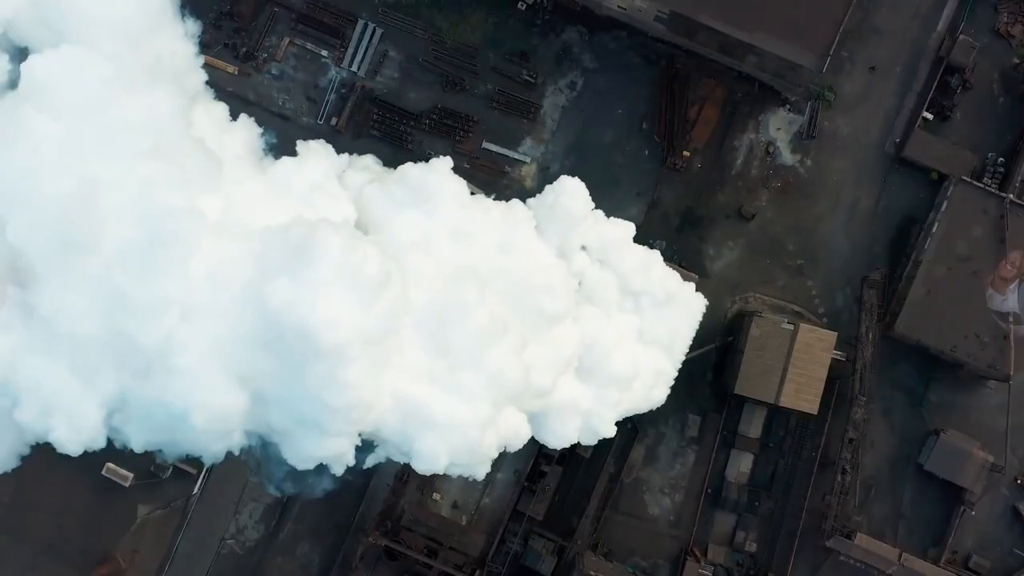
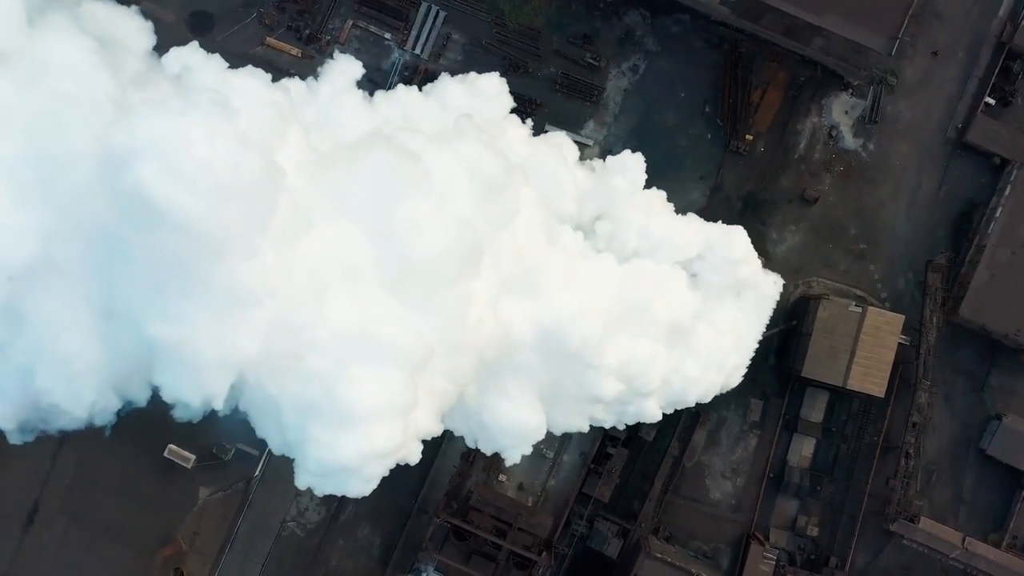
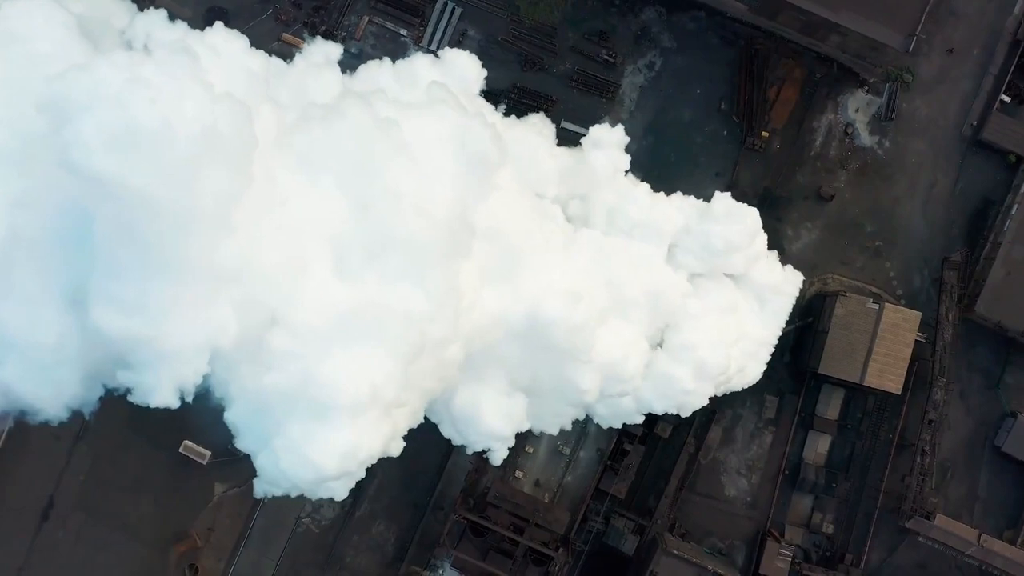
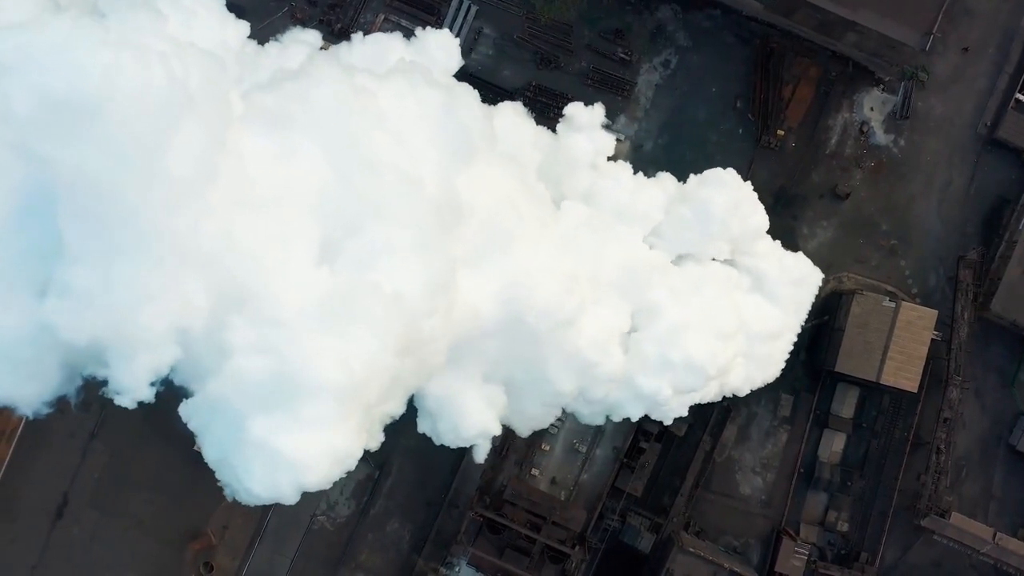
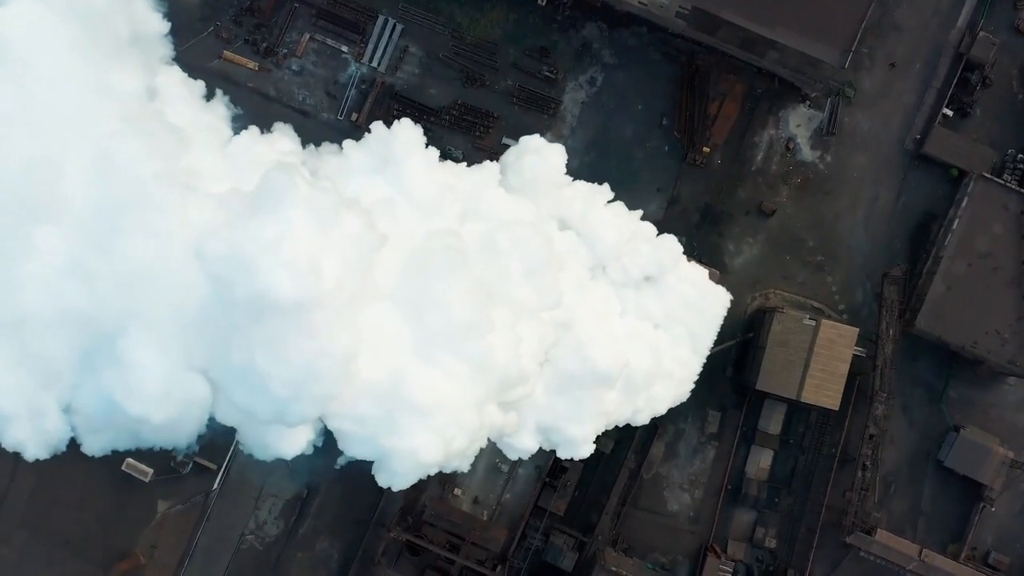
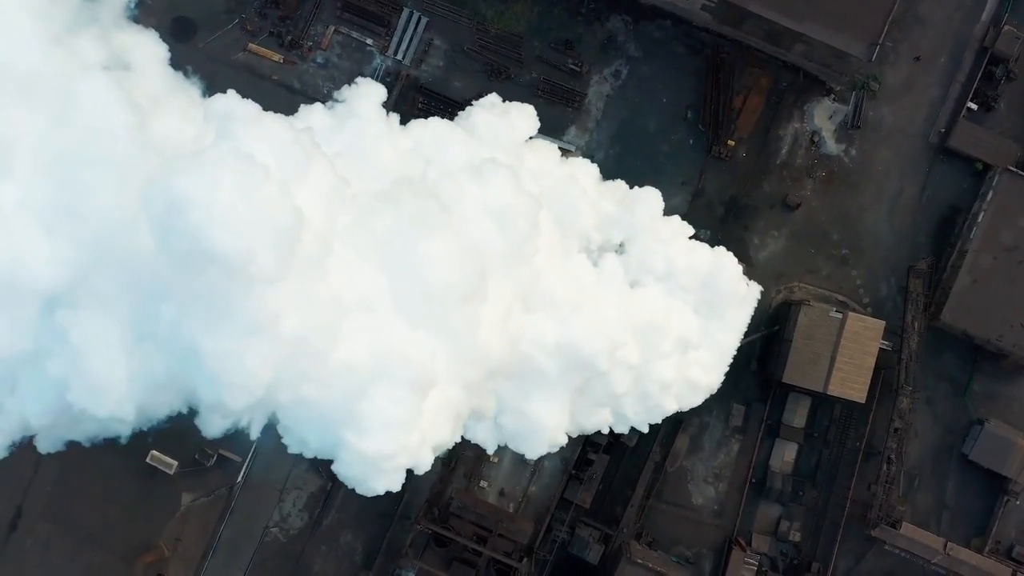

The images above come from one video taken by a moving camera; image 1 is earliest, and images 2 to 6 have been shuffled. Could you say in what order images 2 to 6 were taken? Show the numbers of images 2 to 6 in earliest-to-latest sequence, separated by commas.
5, 6, 2, 3, 4
